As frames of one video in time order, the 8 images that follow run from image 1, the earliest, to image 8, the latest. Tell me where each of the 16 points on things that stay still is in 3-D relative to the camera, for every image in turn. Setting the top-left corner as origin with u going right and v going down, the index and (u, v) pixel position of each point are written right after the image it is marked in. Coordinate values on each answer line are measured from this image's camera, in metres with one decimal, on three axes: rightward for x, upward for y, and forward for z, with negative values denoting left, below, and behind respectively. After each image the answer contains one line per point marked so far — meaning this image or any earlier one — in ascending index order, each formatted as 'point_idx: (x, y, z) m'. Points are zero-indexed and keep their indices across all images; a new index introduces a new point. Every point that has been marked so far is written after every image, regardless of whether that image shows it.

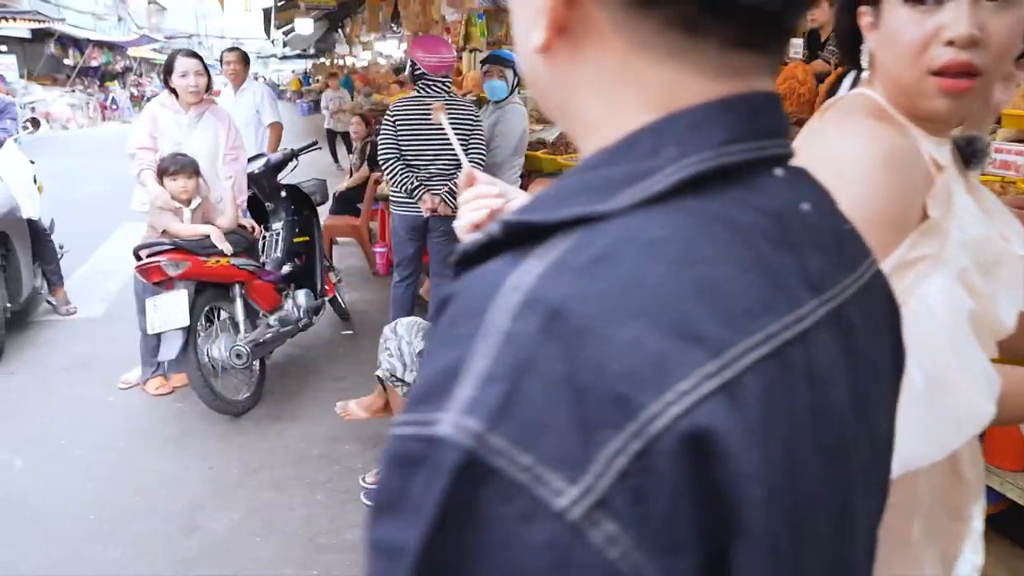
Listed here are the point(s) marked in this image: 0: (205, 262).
0: (-1.2, +0.1, +2.9) m
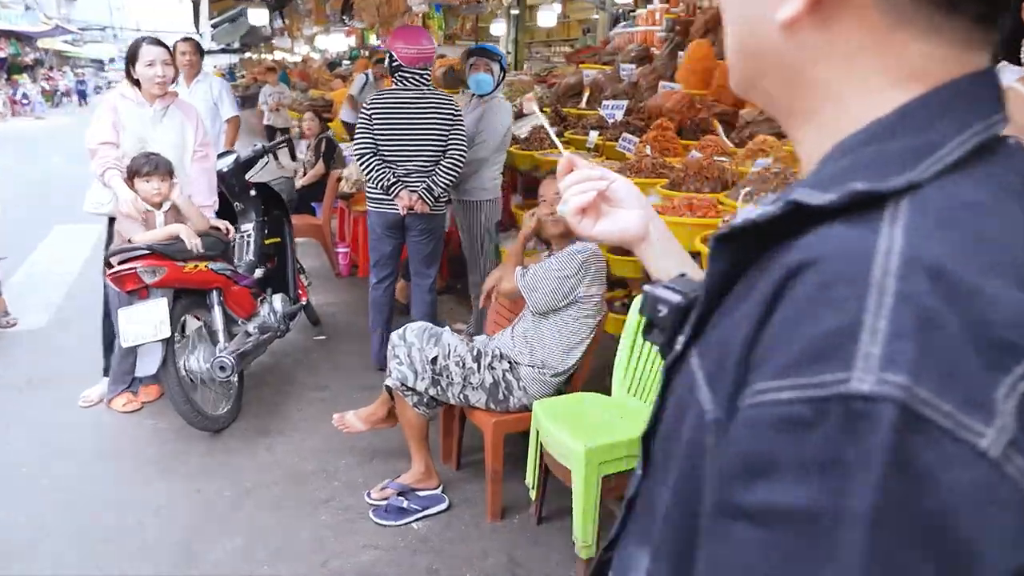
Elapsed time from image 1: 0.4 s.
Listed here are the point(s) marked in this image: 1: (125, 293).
0: (-1.2, +0.1, +2.7) m
1: (-1.4, 0.0, +2.6) m
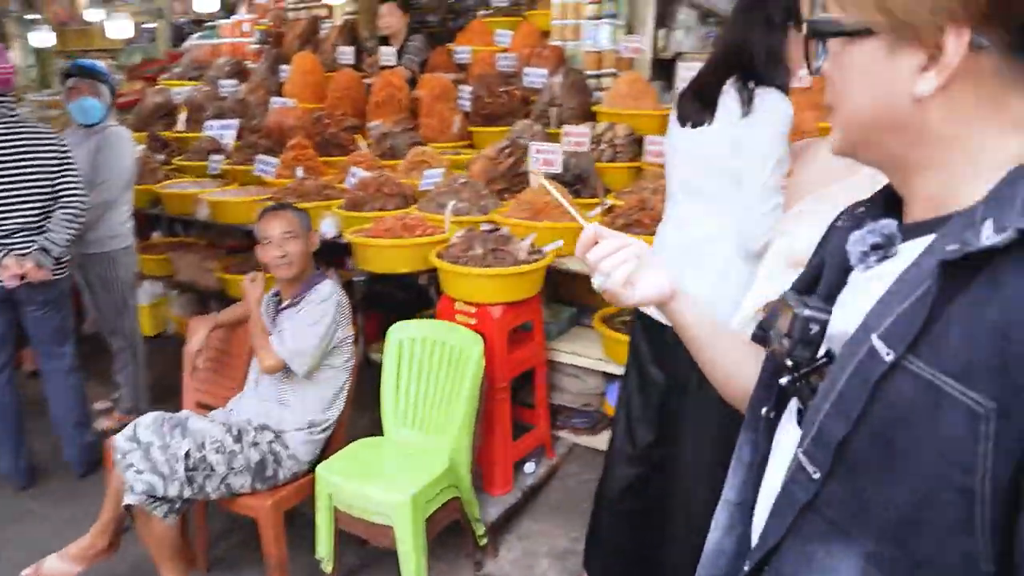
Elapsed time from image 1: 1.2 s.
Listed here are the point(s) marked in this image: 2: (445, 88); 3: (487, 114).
0: (-1.9, -0.3, +1.7) m
1: (-2.0, -0.4, +1.5) m
2: (-0.4, +1.1, +4.2) m
3: (-0.2, +1.0, +4.1) m
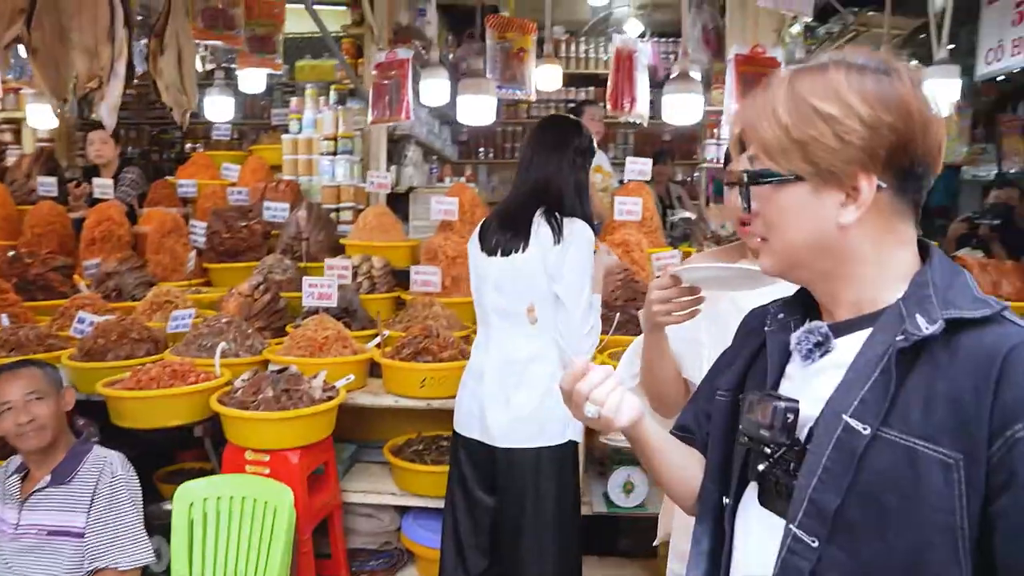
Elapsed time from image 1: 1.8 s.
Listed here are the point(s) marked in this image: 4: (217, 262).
0: (-2.0, -0.7, +0.8) m
1: (-2.0, -0.8, +0.6) m
2: (-1.8, +0.3, +3.9) m
3: (-1.5, +0.2, +3.9) m
4: (-1.6, +0.1, +3.9) m
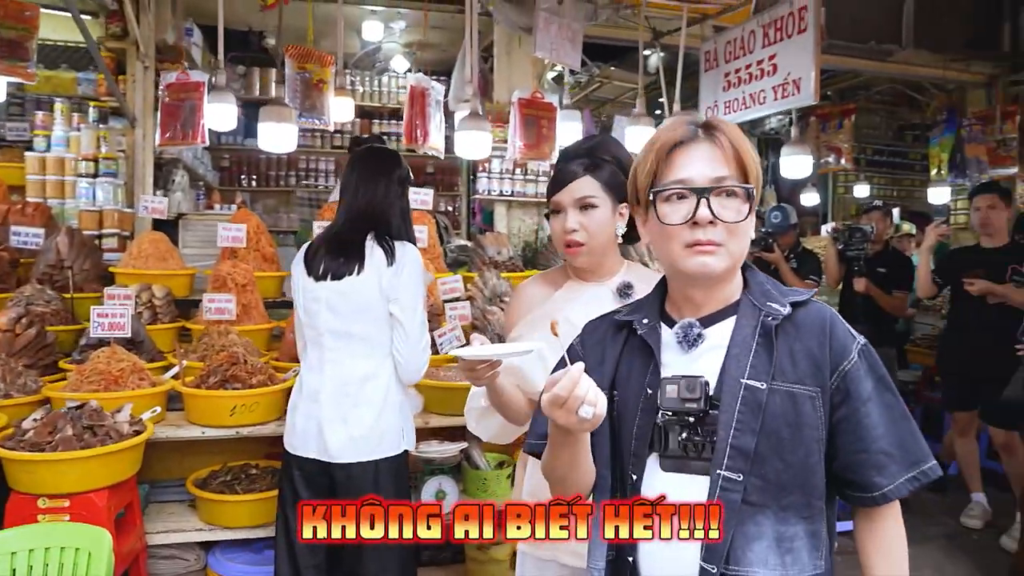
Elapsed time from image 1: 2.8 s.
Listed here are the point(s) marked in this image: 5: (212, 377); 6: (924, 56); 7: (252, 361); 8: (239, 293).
0: (-1.9, -0.7, +0.3) m
1: (-1.9, -0.8, +0.1) m
2: (-2.8, +0.2, +3.3) m
3: (-2.5, 0.0, +3.4) m
4: (-2.6, 0.0, +3.4) m
5: (-1.1, -0.3, +2.6) m
6: (+3.0, +1.7, +5.2) m
7: (-1.0, -0.3, +2.7) m
8: (-1.2, 0.0, +3.3) m
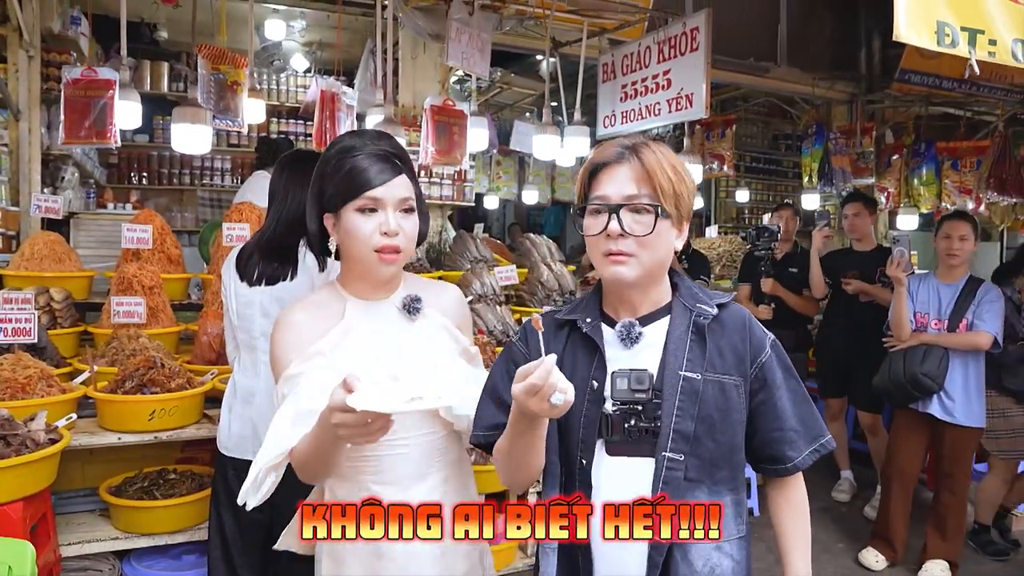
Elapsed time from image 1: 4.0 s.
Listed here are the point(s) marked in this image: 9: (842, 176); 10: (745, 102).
0: (-1.9, -0.8, +0.1) m
1: (-1.8, -0.8, -0.1) m
2: (-3.2, +0.2, +3.0) m
3: (-2.9, 0.0, +3.1) m
4: (-2.9, 0.0, +3.1) m
5: (-1.3, -0.3, +2.6) m
6: (+2.2, +1.7, +5.8) m
7: (-1.2, -0.3, +2.7) m
8: (-1.6, 0.0, +3.2) m
9: (+2.7, +0.9, +5.9) m
10: (+2.4, +1.9, +7.6) m
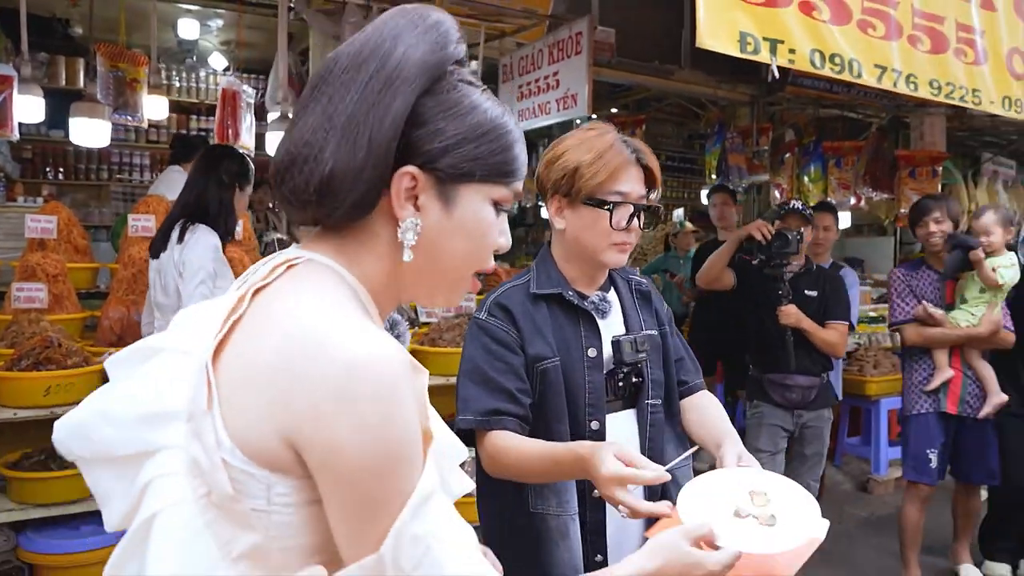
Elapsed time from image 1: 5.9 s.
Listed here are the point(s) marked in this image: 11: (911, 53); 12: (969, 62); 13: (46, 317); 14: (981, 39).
0: (-2.1, -0.7, +0.2) m
1: (-2.0, -0.8, +0.1) m
2: (-3.6, +0.2, +3.0) m
3: (-3.4, +0.1, +3.1) m
4: (-3.4, 0.0, +3.1) m
5: (-1.8, -0.3, +2.7) m
6: (+1.5, +1.8, +6.1) m
7: (-1.7, -0.2, +2.8) m
8: (-2.1, 0.0, +3.3) m
9: (+1.9, +1.0, +6.3) m
10: (+1.6, +2.0, +8.0) m
11: (+1.5, +0.9, +2.7) m
12: (+1.8, +0.9, +2.9) m
13: (-2.0, -0.1, +3.2) m
14: (+1.9, +1.0, +3.0) m
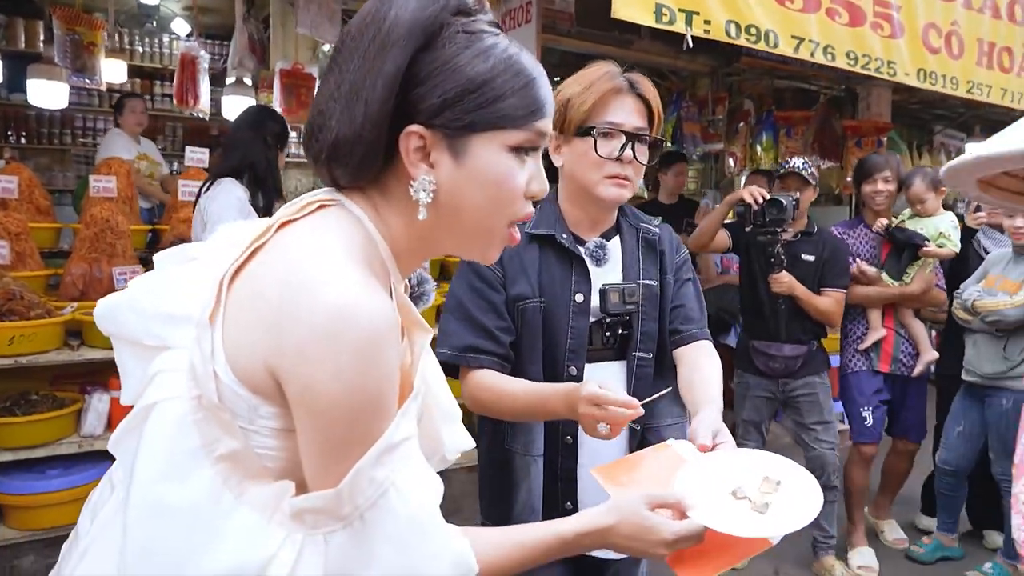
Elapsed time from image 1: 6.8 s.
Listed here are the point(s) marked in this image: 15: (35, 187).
0: (-2.3, -0.6, +0.4) m
1: (-2.2, -0.7, +0.2) m
2: (-3.9, +0.4, +3.1) m
3: (-3.6, +0.3, +3.2) m
4: (-3.7, +0.2, +3.2) m
5: (-2.0, -0.1, +2.9) m
6: (+1.2, +2.1, +6.3) m
7: (-1.9, 0.0, +3.0) m
8: (-2.4, +0.2, +3.5) m
9: (+1.6, +1.3, +6.5) m
10: (+1.2, +2.4, +8.1) m
11: (+1.3, +1.0, +2.9) m
12: (+1.6, +1.1, +3.1) m
13: (-2.3, +0.1, +3.3) m
14: (+1.7, +1.2, +3.2) m
15: (-2.5, +0.5, +3.8) m
